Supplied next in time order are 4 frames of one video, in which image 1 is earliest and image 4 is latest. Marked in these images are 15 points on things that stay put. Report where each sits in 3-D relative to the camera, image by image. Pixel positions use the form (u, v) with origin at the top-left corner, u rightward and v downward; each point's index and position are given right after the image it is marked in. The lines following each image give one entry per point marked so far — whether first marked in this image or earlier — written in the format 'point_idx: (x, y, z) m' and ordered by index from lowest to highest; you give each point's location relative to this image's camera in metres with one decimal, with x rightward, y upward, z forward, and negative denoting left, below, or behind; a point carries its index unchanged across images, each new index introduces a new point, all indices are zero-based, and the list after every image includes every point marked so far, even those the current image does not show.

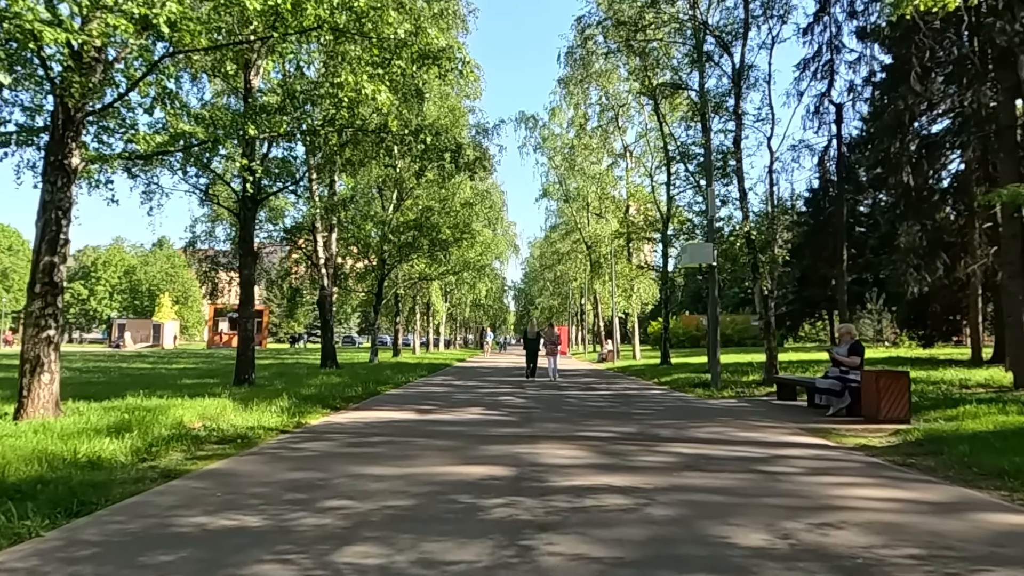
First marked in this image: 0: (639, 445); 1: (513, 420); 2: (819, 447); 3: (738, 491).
0: (+1.5, -1.9, +10.1) m
1: (0.0, -2.0, +12.9) m
2: (+3.7, -1.9, +10.2) m
3: (+1.9, -1.7, +7.1) m
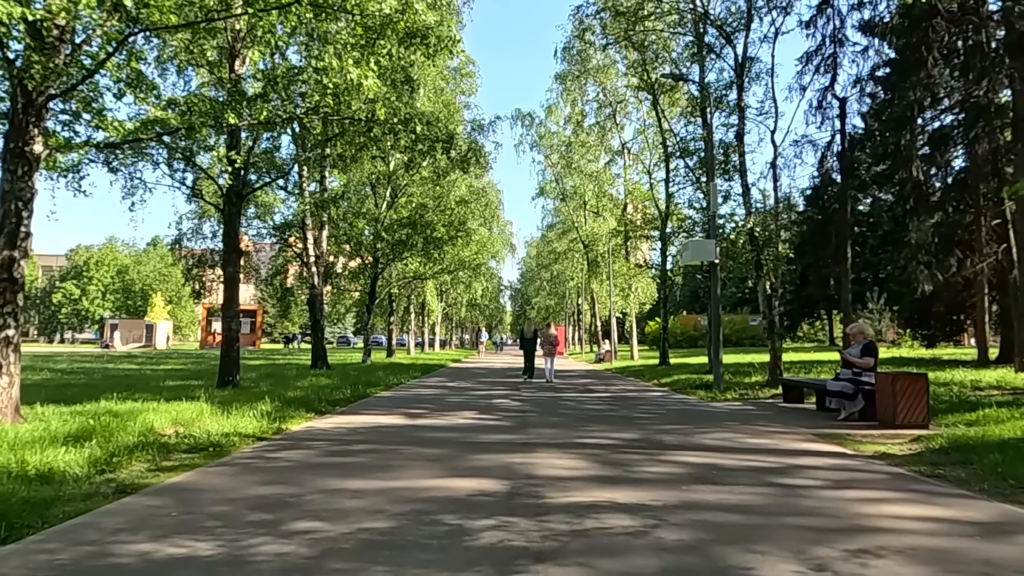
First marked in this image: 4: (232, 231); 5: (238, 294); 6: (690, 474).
0: (+1.5, -1.8, +9.3) m
1: (-0.1, -2.0, +12.2) m
2: (+3.6, -1.9, +9.4) m
3: (+1.8, -1.7, +6.3) m
4: (-6.5, +1.3, +19.7) m
5: (-6.4, -0.2, +19.6) m
6: (+1.7, -1.8, +8.0) m
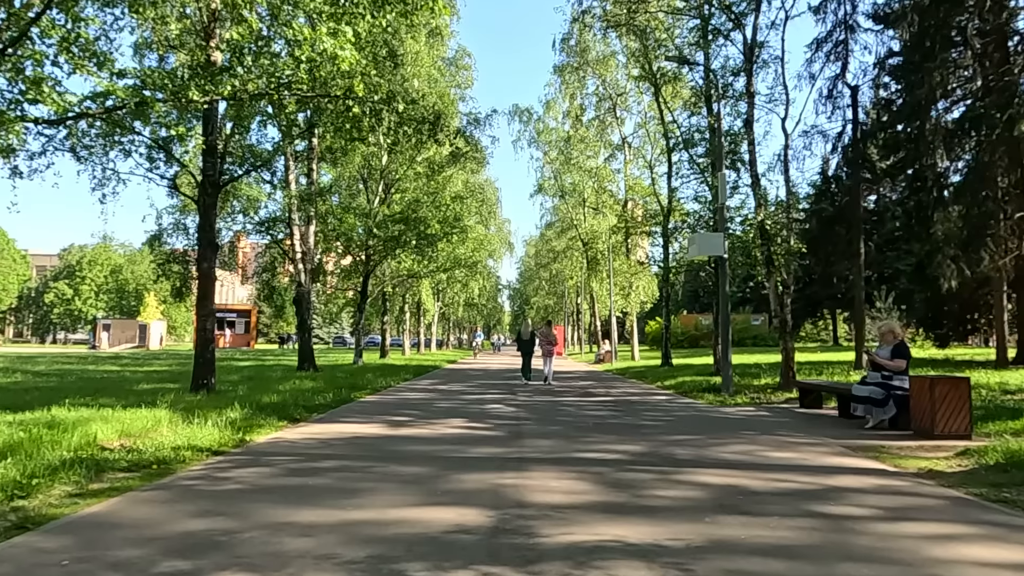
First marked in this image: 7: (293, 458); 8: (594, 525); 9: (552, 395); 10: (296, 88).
0: (+1.4, -1.8, +8.1) m
1: (-0.2, -1.9, +10.9) m
2: (+3.5, -1.8, +8.2) m
3: (+1.8, -1.6, +5.1) m
4: (-6.7, +1.4, +18.4) m
5: (-6.5, -0.1, +18.3) m
6: (+1.6, -1.7, +6.7) m
7: (-2.3, -1.8, +9.0) m
8: (+0.6, -1.6, +5.7) m
9: (+0.9, -2.4, +18.8) m
10: (-3.4, +3.2, +13.5) m
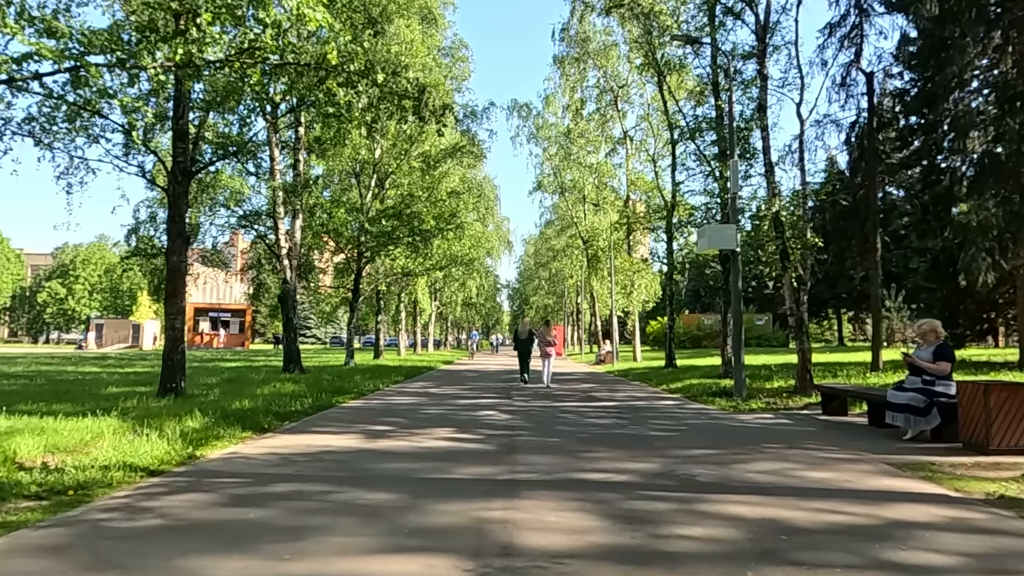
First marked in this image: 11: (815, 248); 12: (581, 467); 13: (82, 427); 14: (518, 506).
0: (+1.3, -1.7, +6.7) m
1: (-0.3, -1.8, +9.5) m
2: (+3.4, -1.7, +6.8) m
3: (+1.7, -1.5, +3.7) m
4: (-6.7, +1.5, +17.0) m
5: (-6.6, 0.0, +16.9) m
6: (+1.5, -1.6, +5.3) m
7: (-2.4, -1.7, +7.6) m
8: (+0.5, -1.5, +4.3) m
9: (+0.8, -2.3, +17.5) m
10: (-3.5, +3.2, +12.1) m
11: (+6.9, +0.9, +19.4) m
12: (+0.7, -1.8, +8.4) m
13: (-5.1, -1.7, +10.1) m
14: (0.0, -1.6, +6.4) m
